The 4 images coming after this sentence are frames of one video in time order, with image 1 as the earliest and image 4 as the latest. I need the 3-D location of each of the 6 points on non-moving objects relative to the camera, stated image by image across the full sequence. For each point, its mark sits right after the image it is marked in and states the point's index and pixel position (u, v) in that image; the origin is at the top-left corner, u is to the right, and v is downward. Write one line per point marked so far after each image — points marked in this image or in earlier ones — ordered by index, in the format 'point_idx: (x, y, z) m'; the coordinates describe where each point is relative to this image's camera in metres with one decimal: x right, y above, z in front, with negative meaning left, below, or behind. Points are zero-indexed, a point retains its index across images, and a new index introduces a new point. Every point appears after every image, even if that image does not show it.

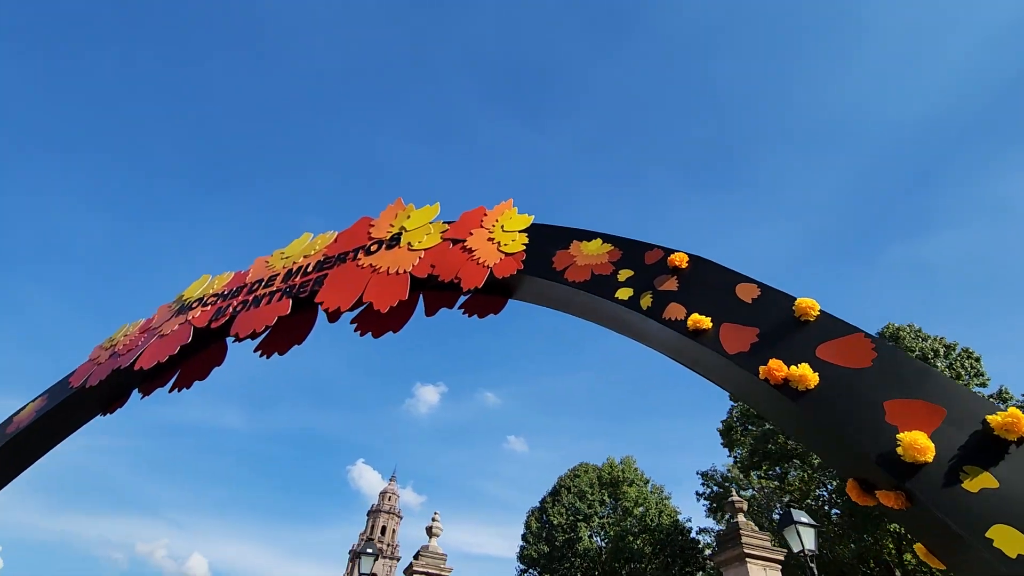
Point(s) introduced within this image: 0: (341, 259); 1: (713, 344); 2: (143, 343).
0: (-1.1, +0.2, +3.4) m
1: (+0.7, -0.2, +1.8) m
2: (-2.7, -0.4, +3.8) m
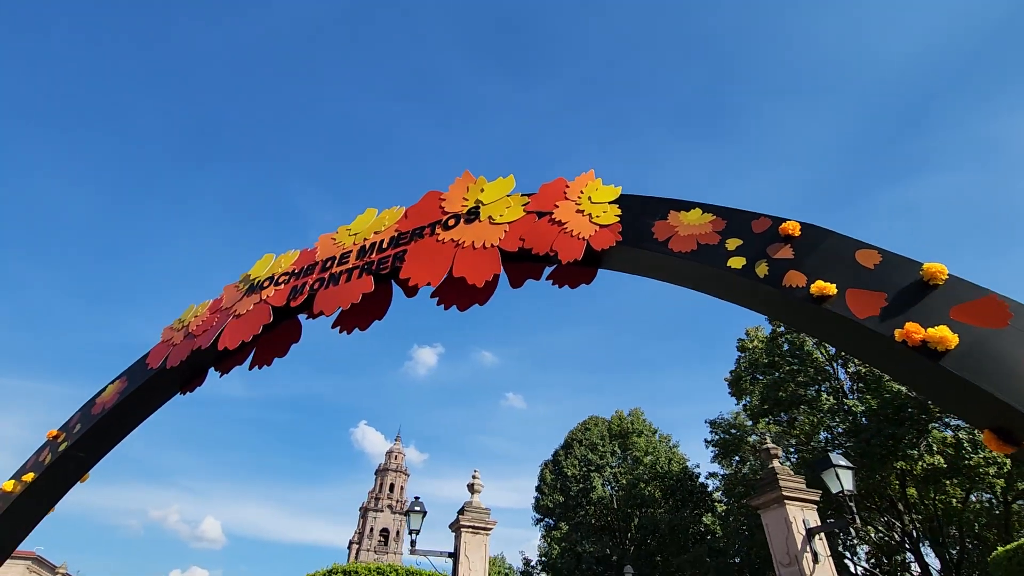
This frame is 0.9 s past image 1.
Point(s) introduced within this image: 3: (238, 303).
0: (-0.6, +0.4, +3.4) m
1: (+1.2, -0.1, +2.0) m
2: (-2.2, -0.3, +3.9) m
3: (-2.1, -0.1, +3.9) m
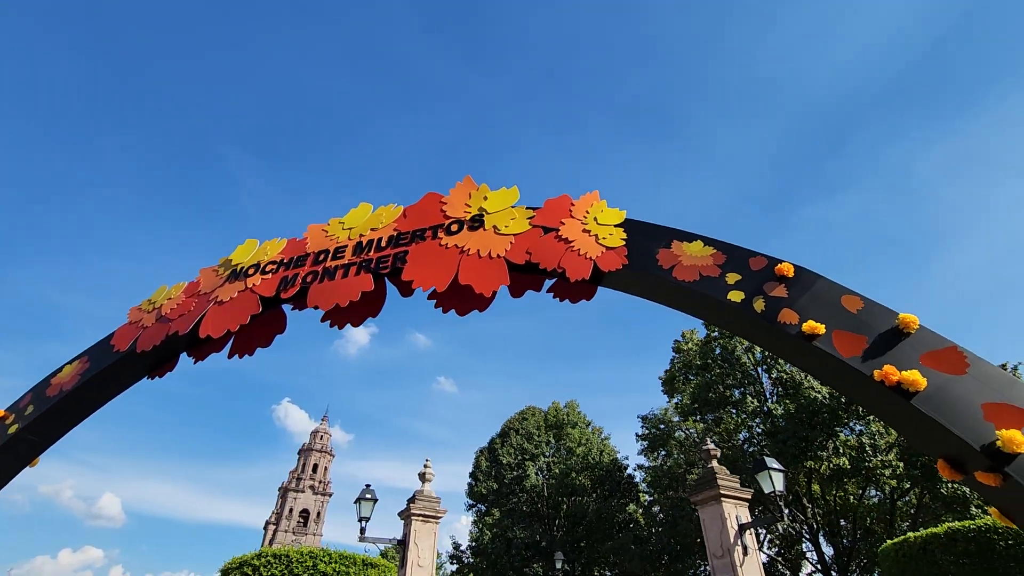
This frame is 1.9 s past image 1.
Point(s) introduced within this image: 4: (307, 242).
0: (-0.6, +0.3, +3.5) m
1: (+1.4, -0.3, +2.2) m
2: (-2.3, -0.1, +3.8) m
3: (-2.1, 0.0, +3.8) m
4: (-1.5, +0.3, +3.9) m
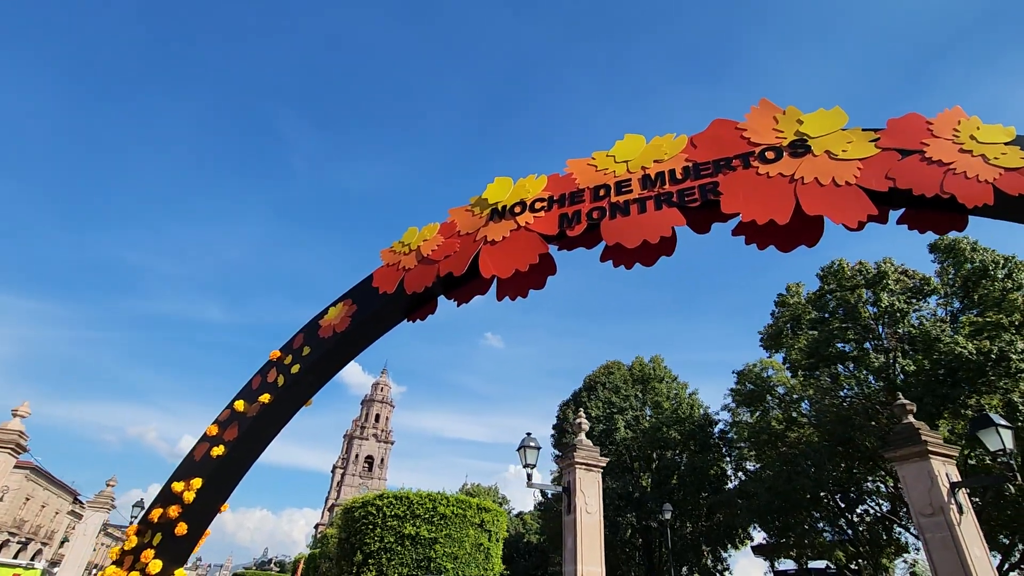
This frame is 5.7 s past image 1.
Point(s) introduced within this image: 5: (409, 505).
0: (+1.3, +0.7, +3.2) m
1: (+3.1, 0.0, +1.8) m
2: (-0.3, +0.3, +3.7) m
3: (-0.2, +0.4, +3.7) m
4: (+0.4, +0.8, +3.6) m
5: (-2.6, -5.5, +13.3) m
